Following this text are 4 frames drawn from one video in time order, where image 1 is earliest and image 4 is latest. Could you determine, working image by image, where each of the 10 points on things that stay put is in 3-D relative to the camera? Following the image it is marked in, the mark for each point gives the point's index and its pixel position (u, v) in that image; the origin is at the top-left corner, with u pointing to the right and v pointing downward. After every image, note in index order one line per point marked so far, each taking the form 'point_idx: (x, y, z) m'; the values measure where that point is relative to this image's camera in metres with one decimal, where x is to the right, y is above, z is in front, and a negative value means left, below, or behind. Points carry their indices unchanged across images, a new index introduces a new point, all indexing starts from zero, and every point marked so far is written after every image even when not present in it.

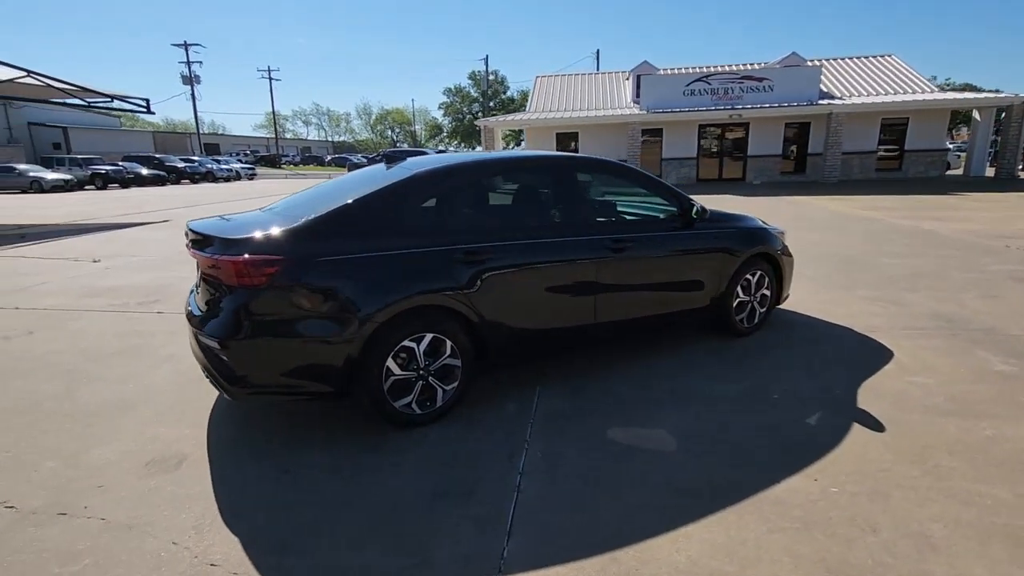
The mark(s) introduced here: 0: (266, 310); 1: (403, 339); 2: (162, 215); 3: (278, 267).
0: (-1.2, -0.1, +2.7) m
1: (-0.6, -0.3, +3.0) m
2: (-10.0, +2.1, +15.2) m
3: (-1.2, +0.1, +2.7) m
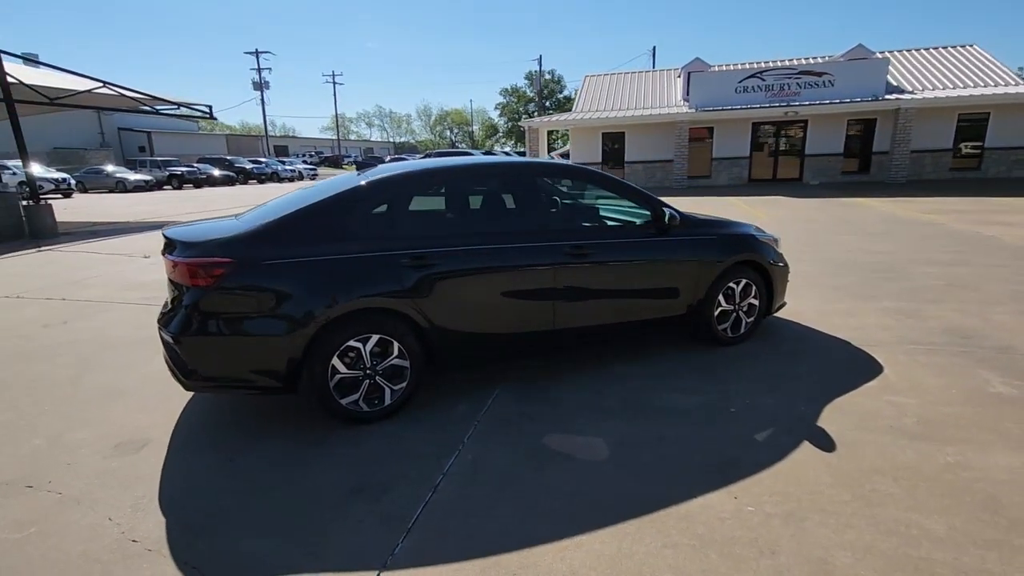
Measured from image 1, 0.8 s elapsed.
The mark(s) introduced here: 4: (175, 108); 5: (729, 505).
0: (-1.6, -0.1, +2.9) m
1: (-1.0, -0.3, +3.1) m
2: (-9.0, +2.3, +16.3) m
3: (-1.5, +0.1, +2.9) m
4: (-11.1, +6.0, +17.6) m
5: (+1.0, -1.0, +2.4) m
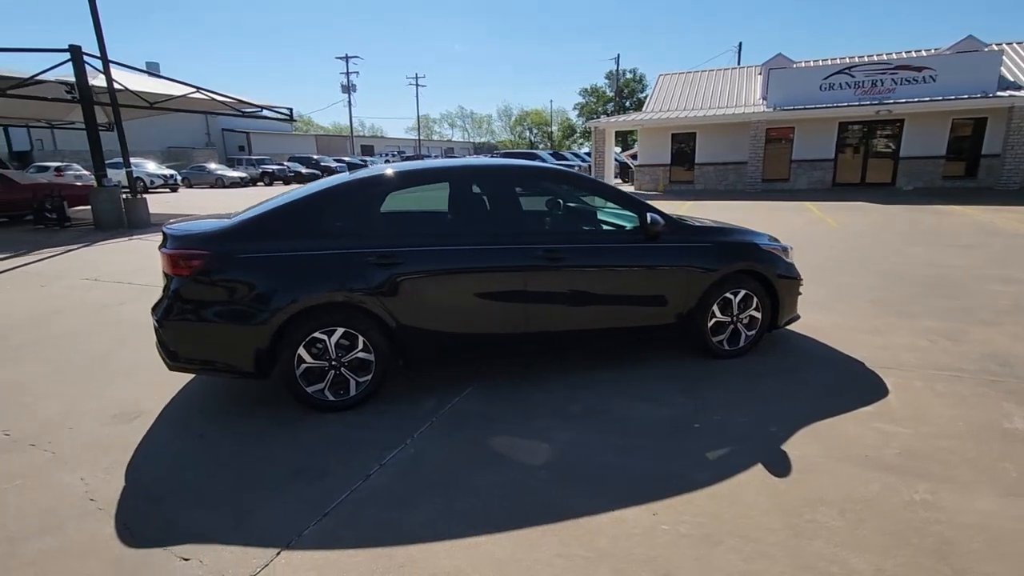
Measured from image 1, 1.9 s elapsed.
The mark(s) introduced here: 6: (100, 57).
0: (-1.9, 0.0, +3.1) m
1: (-1.2, -0.3, +3.3) m
2: (-7.2, +2.6, +17.5) m
3: (-1.8, +0.2, +3.1) m
4: (-9.0, +6.3, +19.1) m
5: (+0.6, -1.0, +2.3) m
6: (-9.9, +5.6, +12.9) m
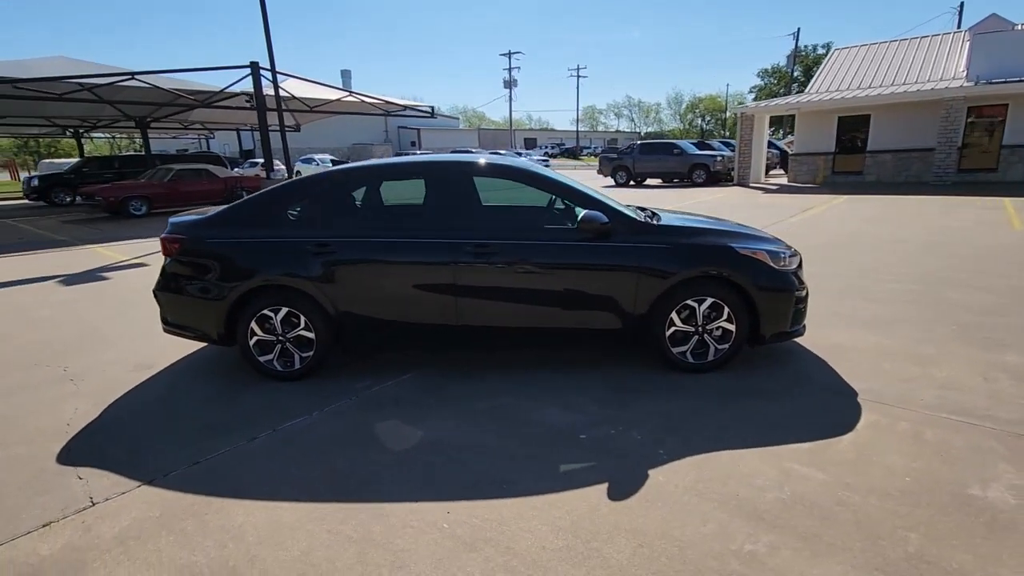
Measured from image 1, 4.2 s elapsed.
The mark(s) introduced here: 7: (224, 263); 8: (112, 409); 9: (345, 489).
0: (-2.4, +0.1, +3.8) m
1: (-1.8, -0.1, +3.8) m
2: (-3.2, +3.1, +19.0) m
3: (-2.3, +0.3, +3.8) m
4: (-4.2, +7.0, +21.0) m
5: (-0.4, -1.0, +2.4) m
6: (-6.9, +6.3, +15.3) m
7: (-2.0, +0.2, +3.7) m
8: (-2.6, -0.8, +3.5) m
9: (-0.8, -1.0, +2.6) m
